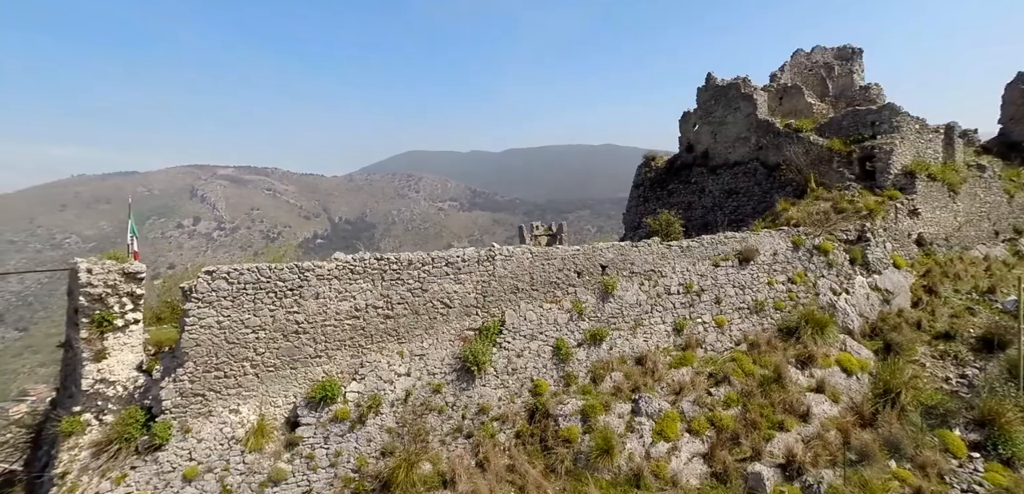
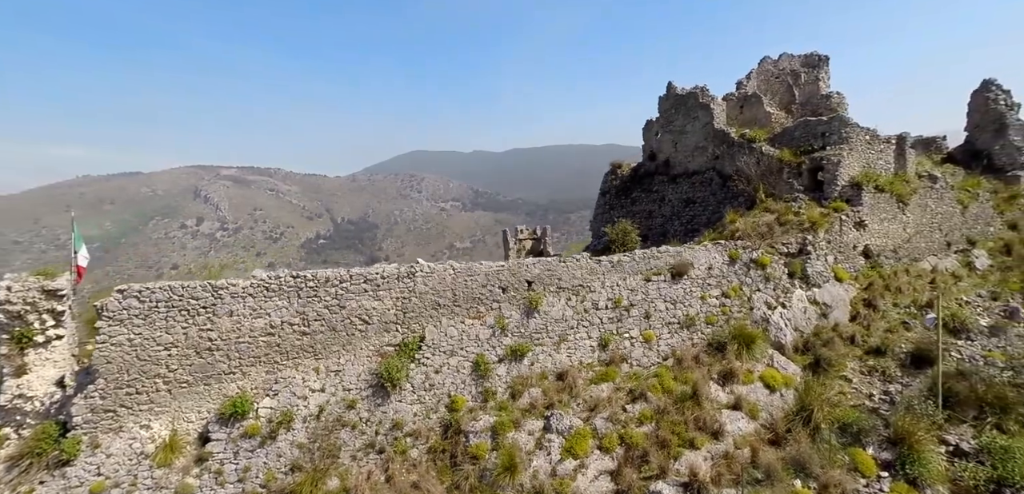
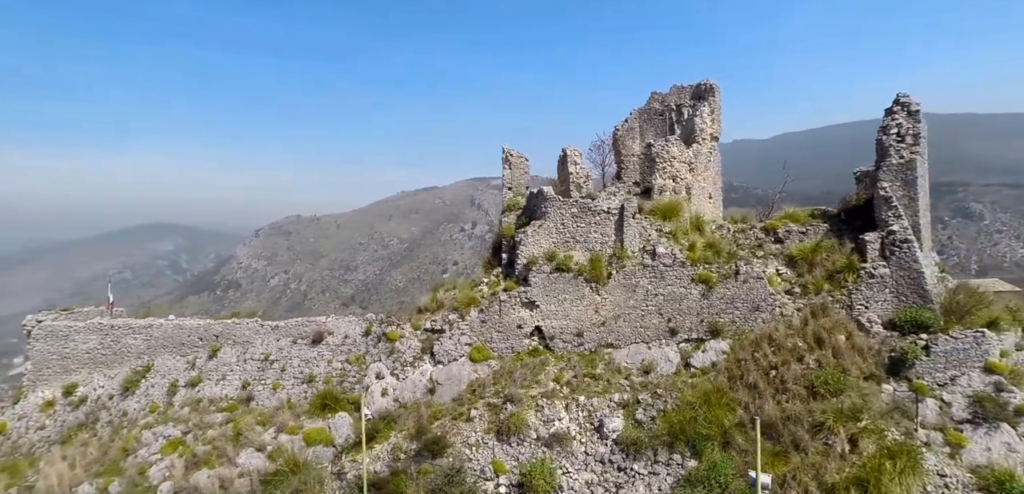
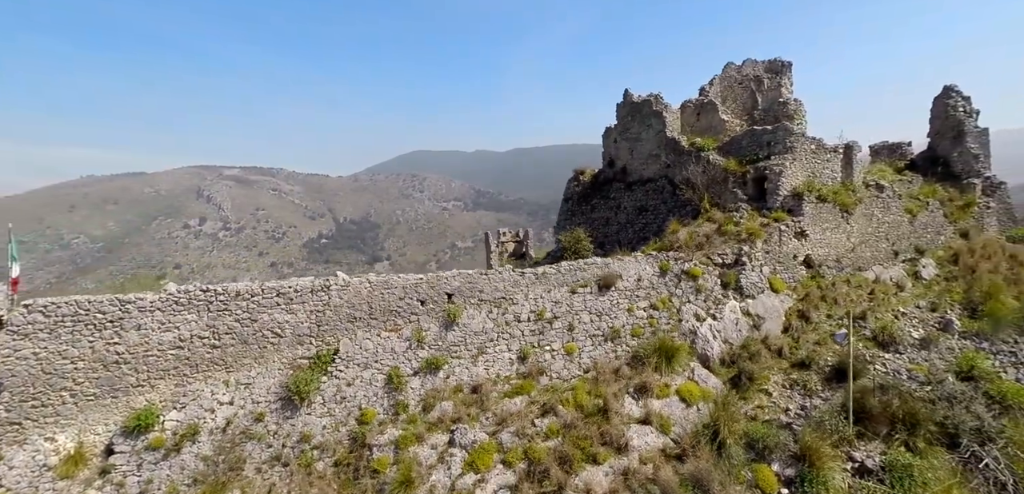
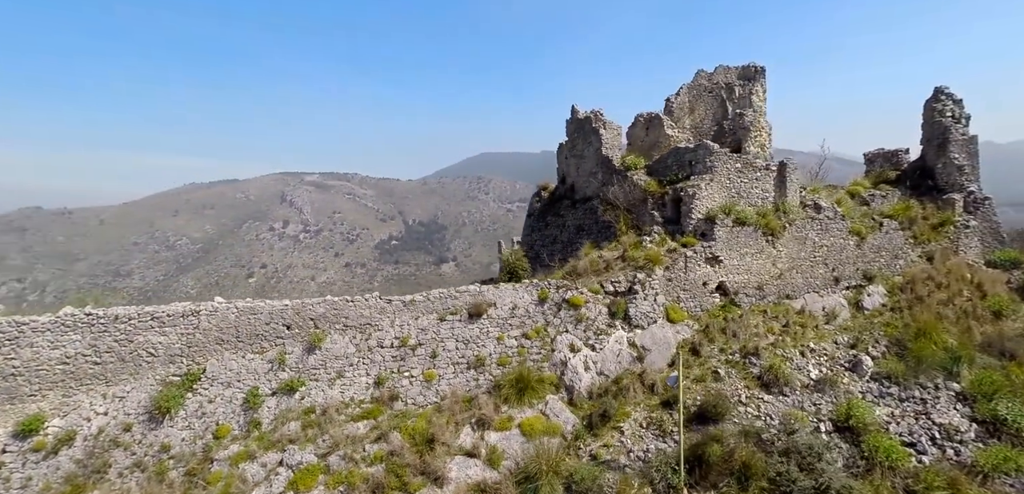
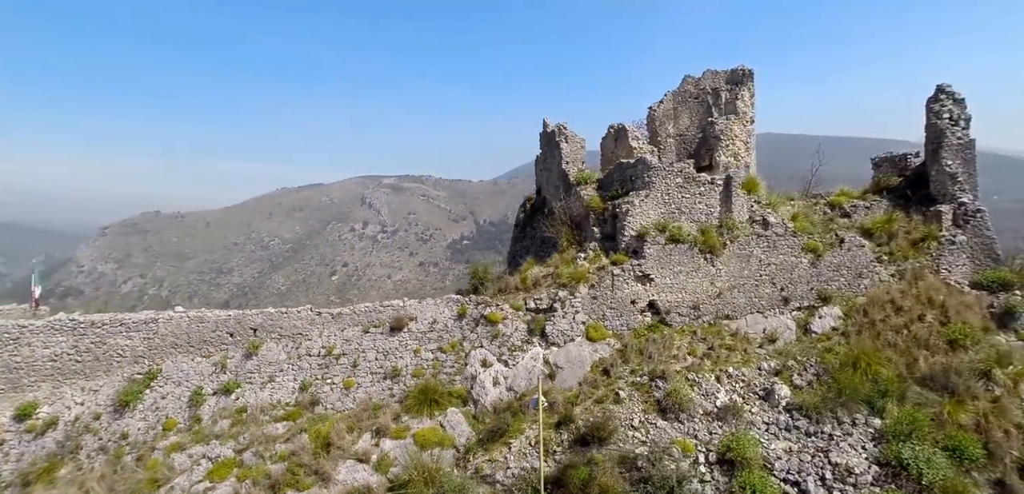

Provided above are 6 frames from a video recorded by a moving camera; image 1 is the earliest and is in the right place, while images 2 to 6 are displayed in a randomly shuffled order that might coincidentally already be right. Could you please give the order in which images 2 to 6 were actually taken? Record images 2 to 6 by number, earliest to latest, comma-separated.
2, 4, 5, 6, 3
